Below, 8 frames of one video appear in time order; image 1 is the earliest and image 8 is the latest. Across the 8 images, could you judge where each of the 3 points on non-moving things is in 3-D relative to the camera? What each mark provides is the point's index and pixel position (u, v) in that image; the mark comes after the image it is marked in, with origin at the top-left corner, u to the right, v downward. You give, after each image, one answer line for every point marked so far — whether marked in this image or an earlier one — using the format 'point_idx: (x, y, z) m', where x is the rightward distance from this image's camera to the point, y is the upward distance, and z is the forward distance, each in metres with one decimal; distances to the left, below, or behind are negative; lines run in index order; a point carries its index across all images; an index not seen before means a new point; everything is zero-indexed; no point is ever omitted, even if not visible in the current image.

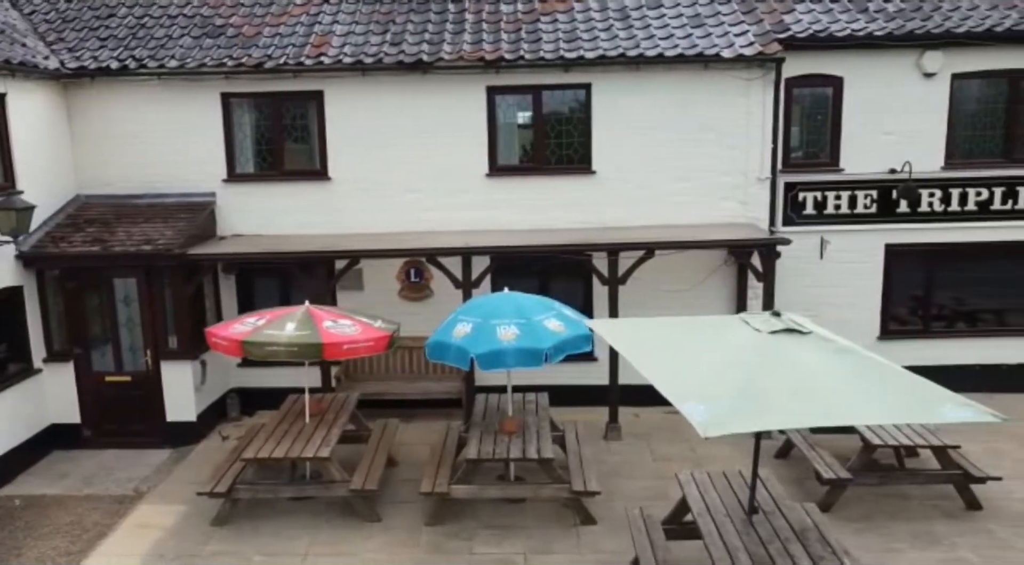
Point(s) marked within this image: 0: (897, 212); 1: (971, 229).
0: (+5.4, +1.0, +11.1) m
1: (+6.4, +0.8, +11.1) m
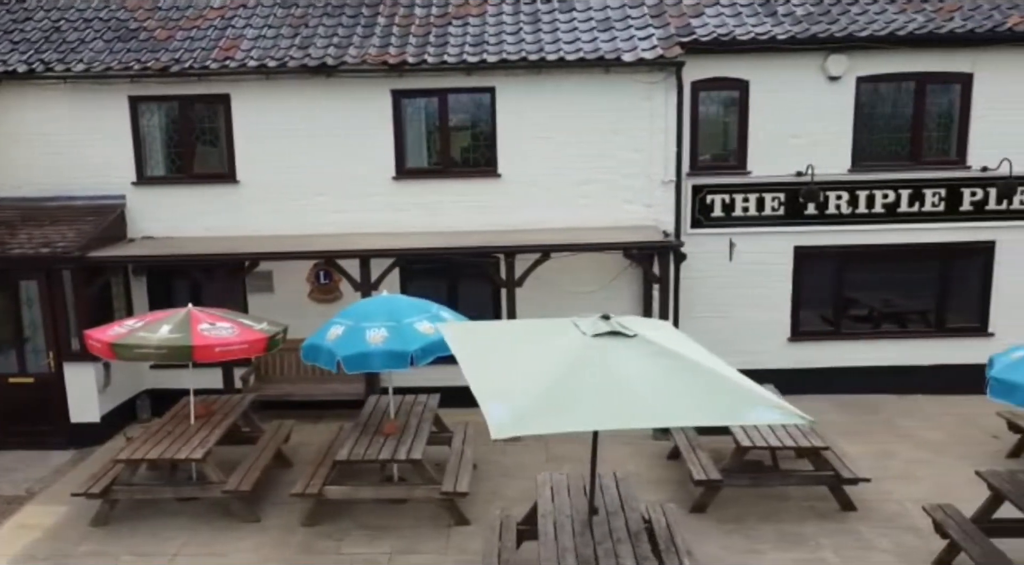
0: (+4.1, +1.0, +11.2) m
1: (+5.2, +0.7, +11.2) m
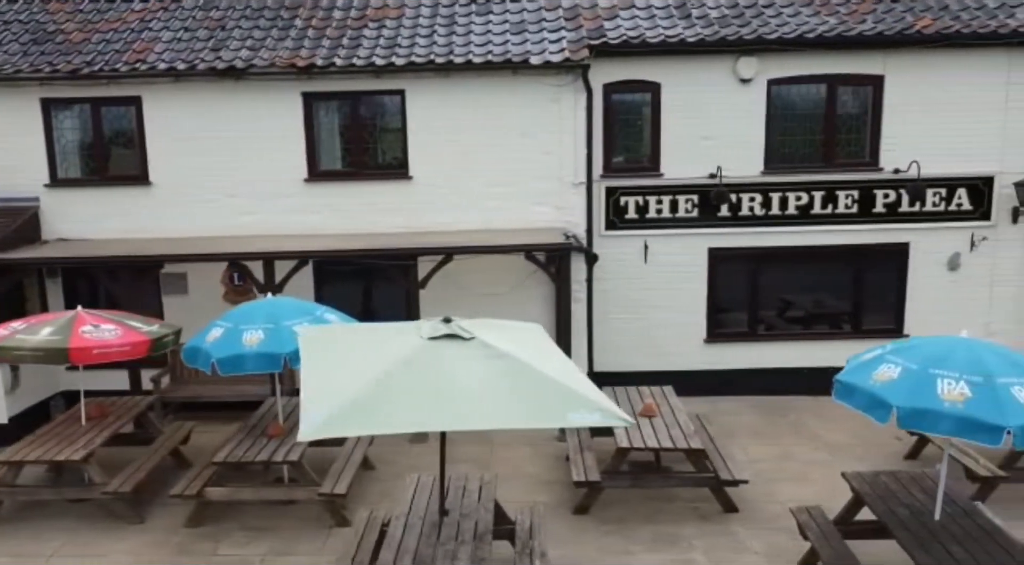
0: (+2.9, +0.9, +11.2) m
1: (+4.0, +0.7, +11.2) m
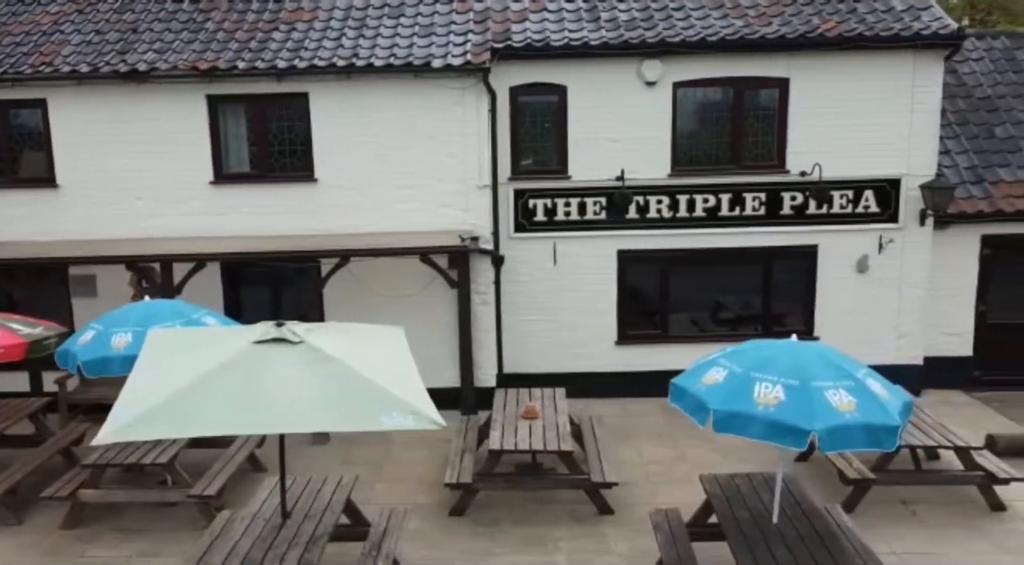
0: (+1.6, +0.9, +11.2) m
1: (+2.7, +0.7, +11.3) m
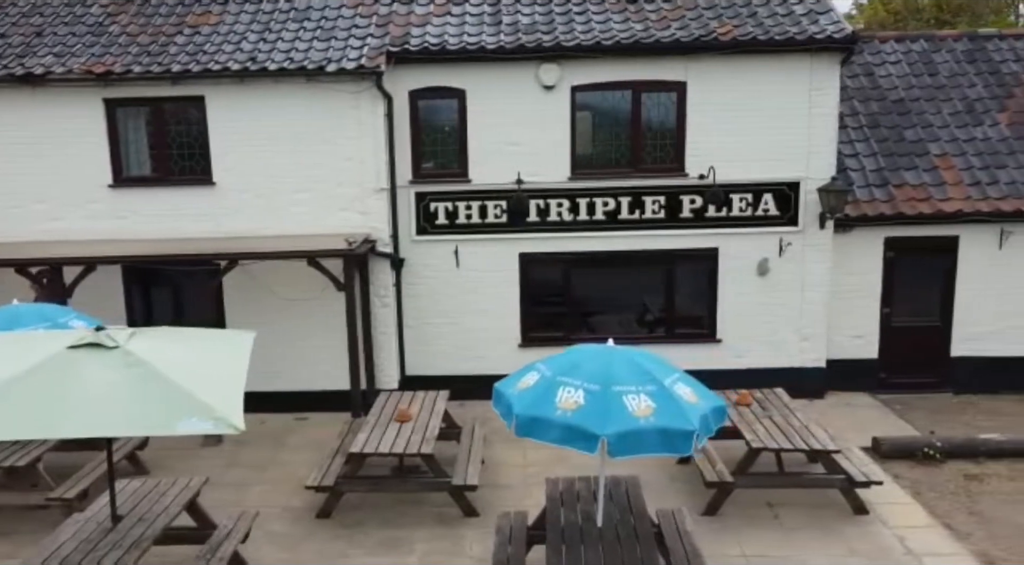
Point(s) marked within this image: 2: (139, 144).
0: (+0.2, +0.9, +11.3) m
1: (+1.3, +0.6, +11.3) m
2: (-5.2, +1.9, +10.9) m
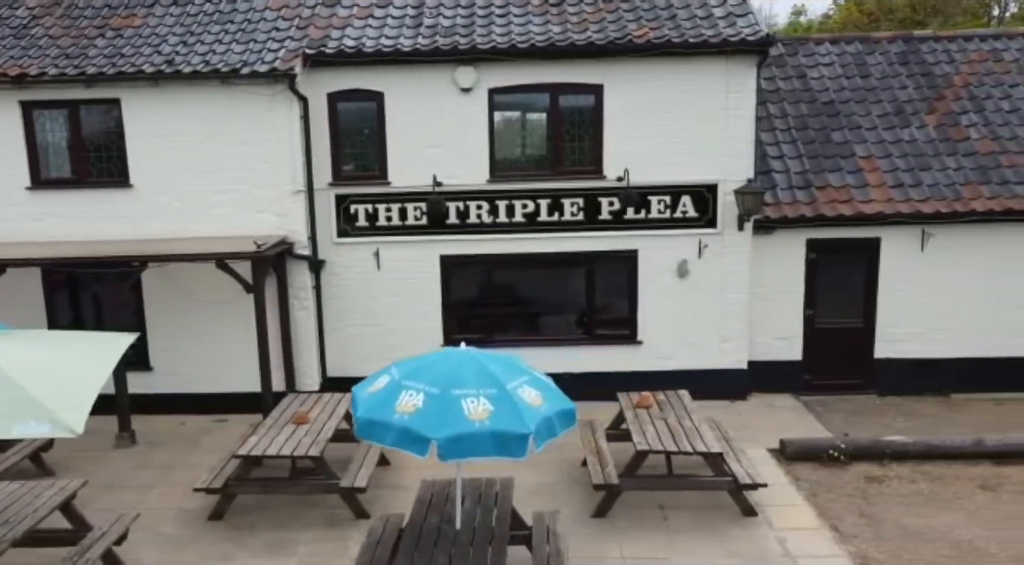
0: (-0.9, +0.8, +11.3) m
1: (+0.1, +0.6, +11.3) m
2: (-6.3, +1.9, +11.0) m
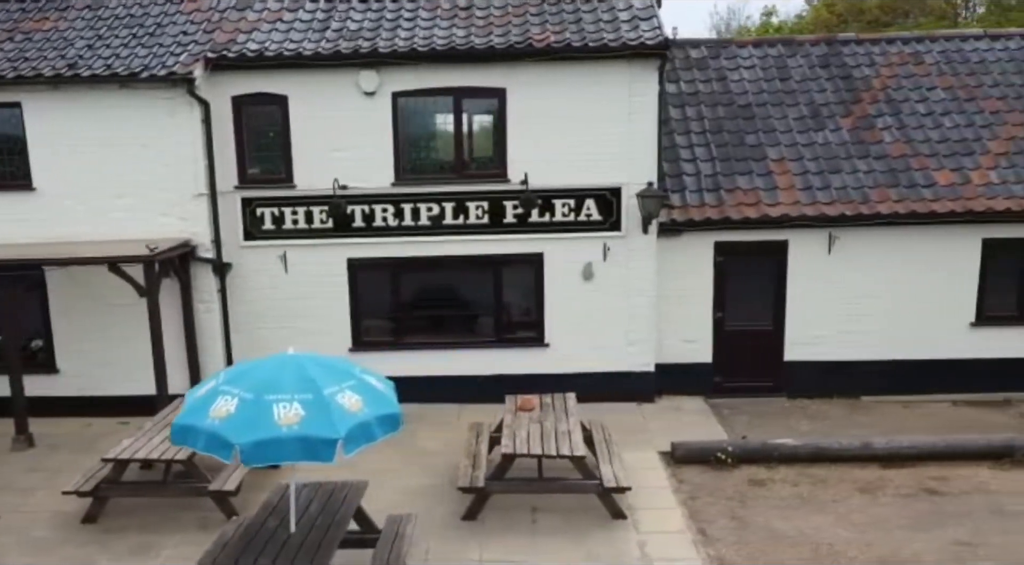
0: (-2.3, +0.8, +11.3) m
1: (-1.2, +0.6, +11.4) m
2: (-7.7, +1.8, +11.0) m
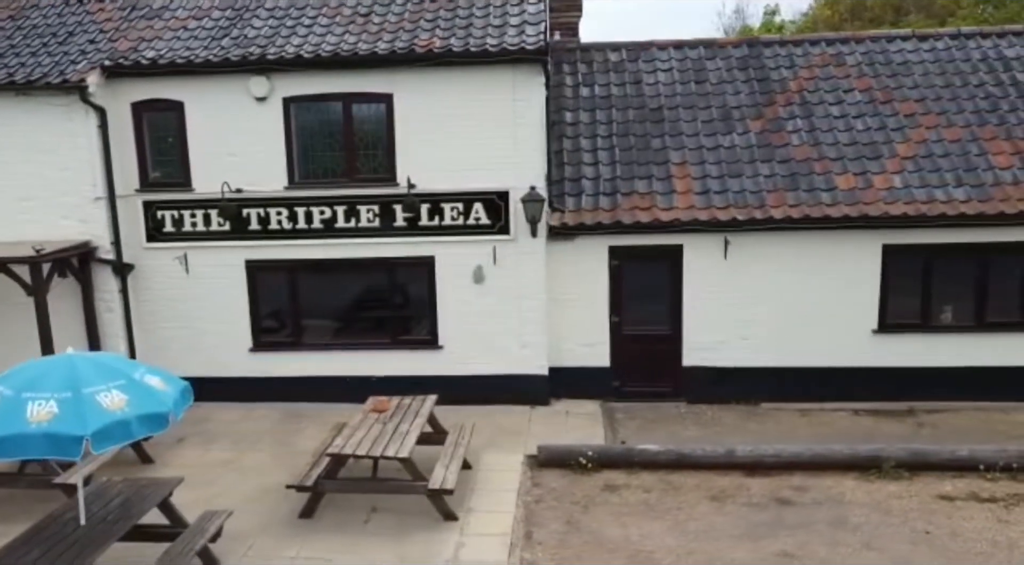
0: (-3.9, +0.8, +11.6) m
1: (-2.8, +0.5, +11.6) m
2: (-9.2, +1.9, +11.6) m
